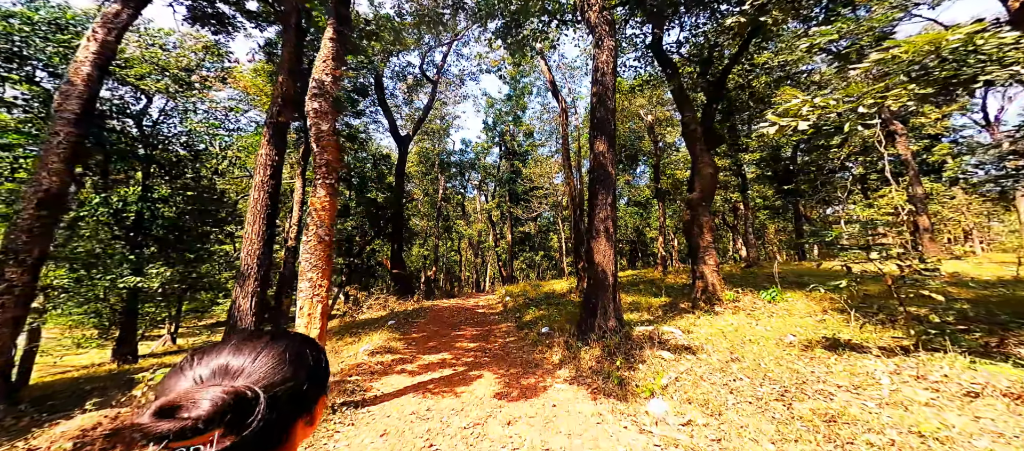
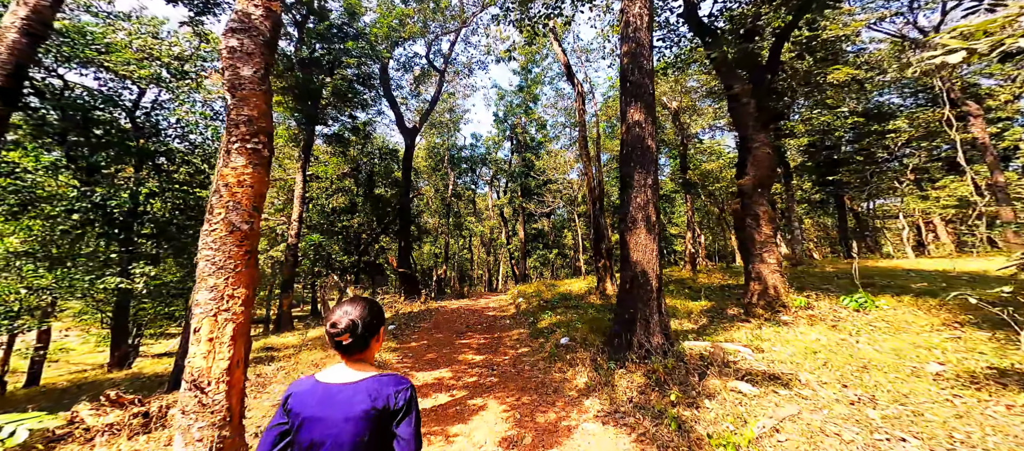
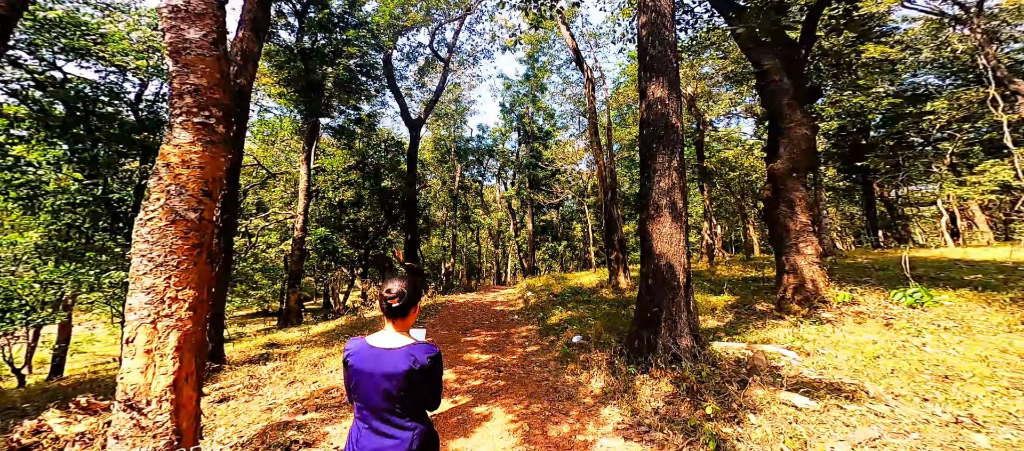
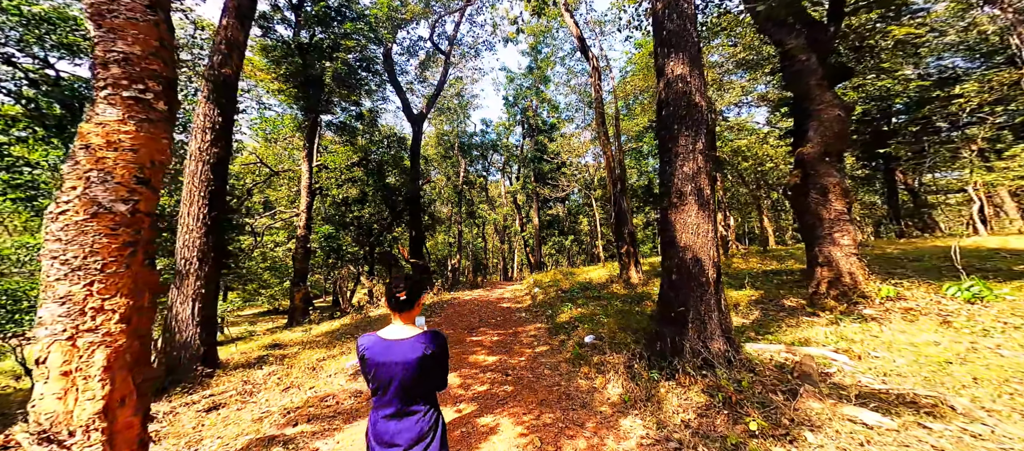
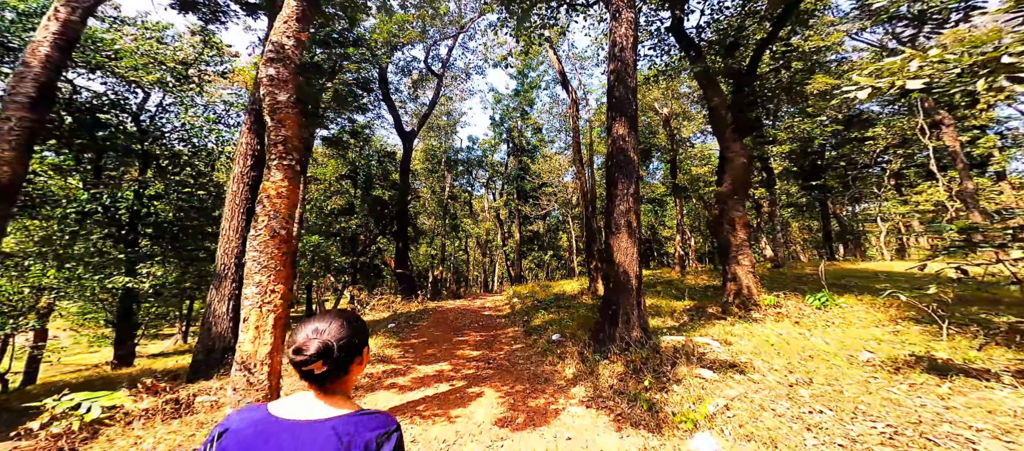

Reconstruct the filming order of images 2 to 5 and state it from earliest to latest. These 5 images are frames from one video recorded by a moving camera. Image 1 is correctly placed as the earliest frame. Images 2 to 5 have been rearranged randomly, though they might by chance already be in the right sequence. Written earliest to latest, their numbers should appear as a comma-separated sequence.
5, 2, 3, 4
